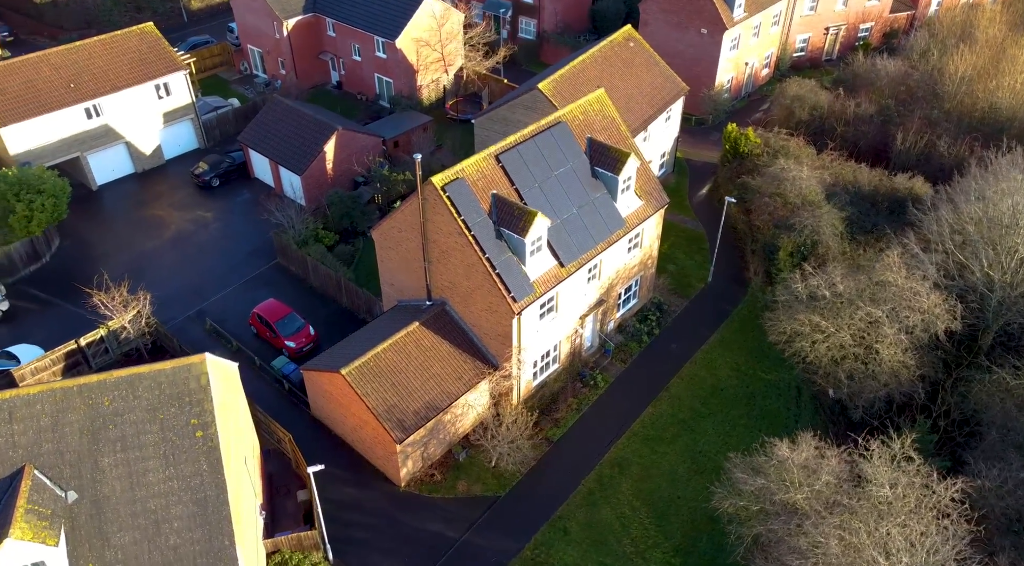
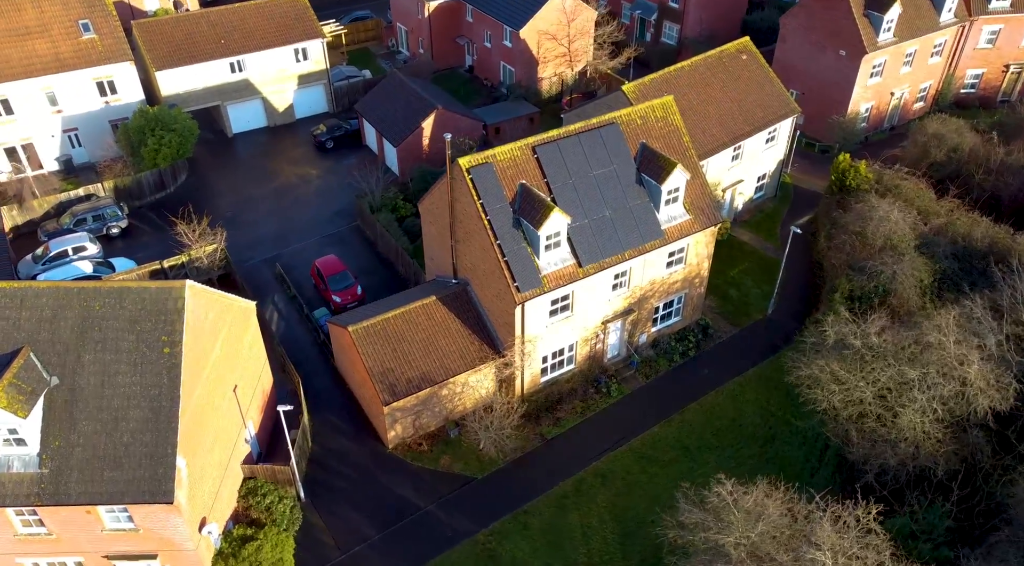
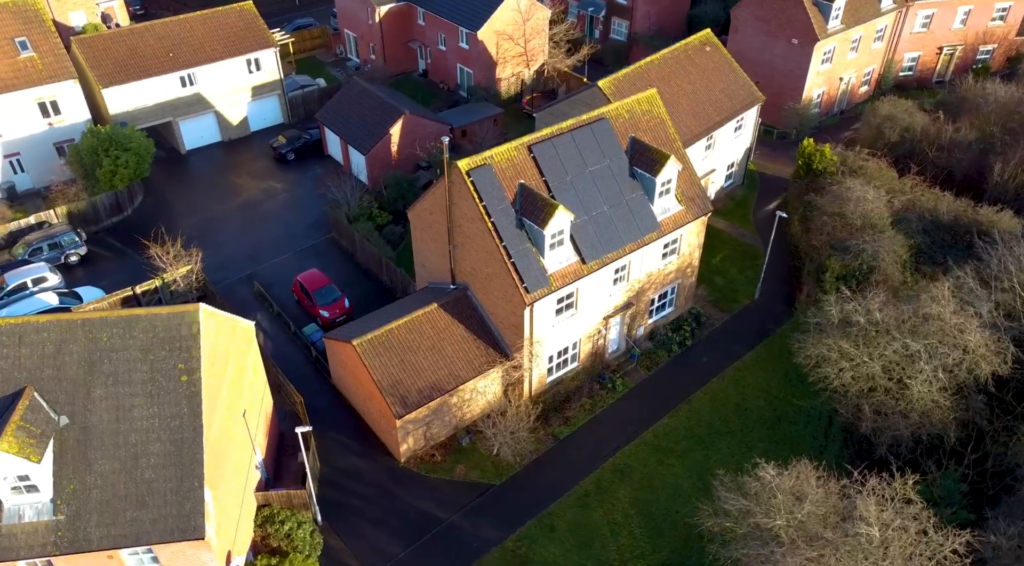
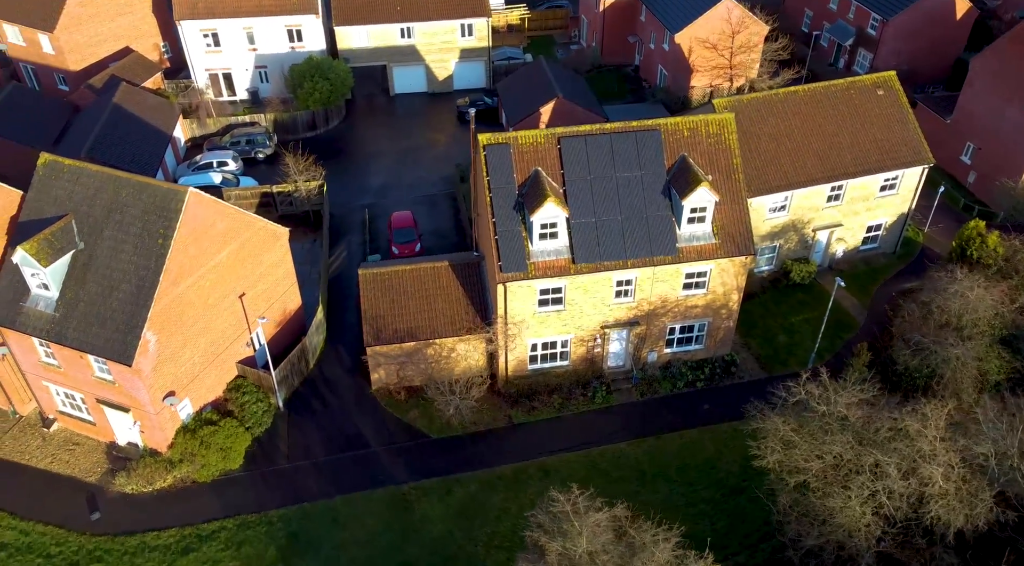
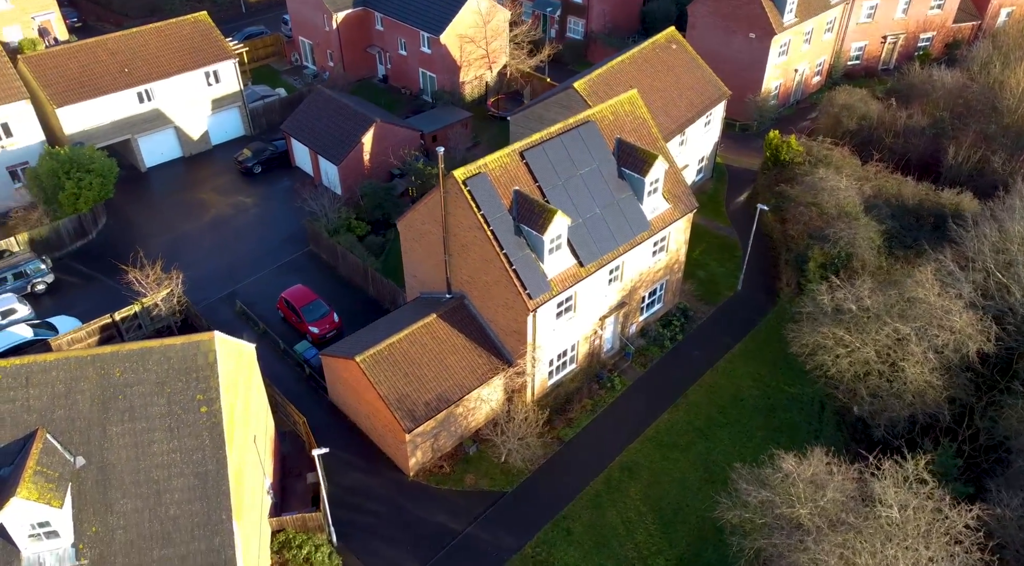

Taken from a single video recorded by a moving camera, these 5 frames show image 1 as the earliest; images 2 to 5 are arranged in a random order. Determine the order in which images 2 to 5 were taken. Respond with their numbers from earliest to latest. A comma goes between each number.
5, 3, 2, 4
